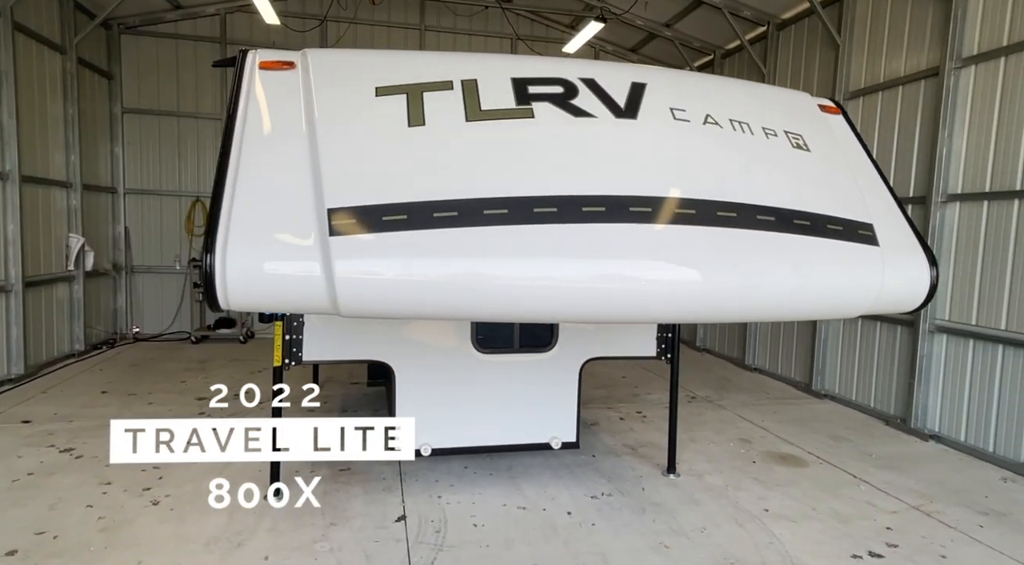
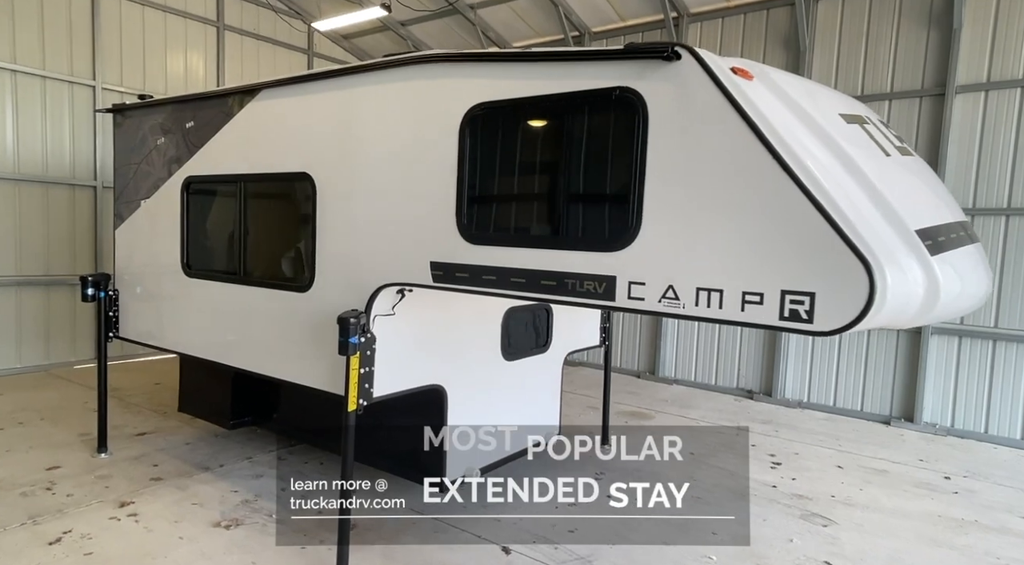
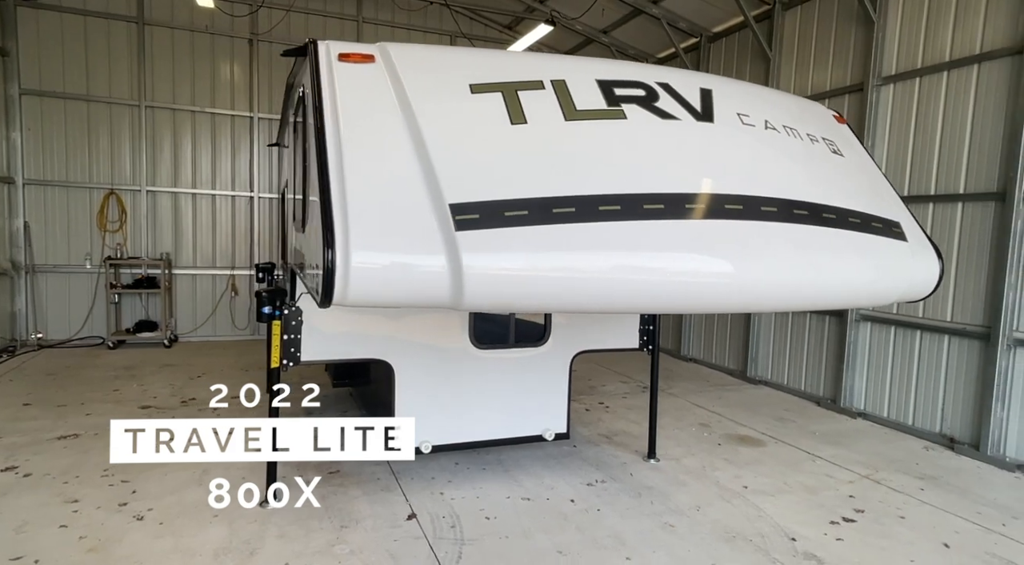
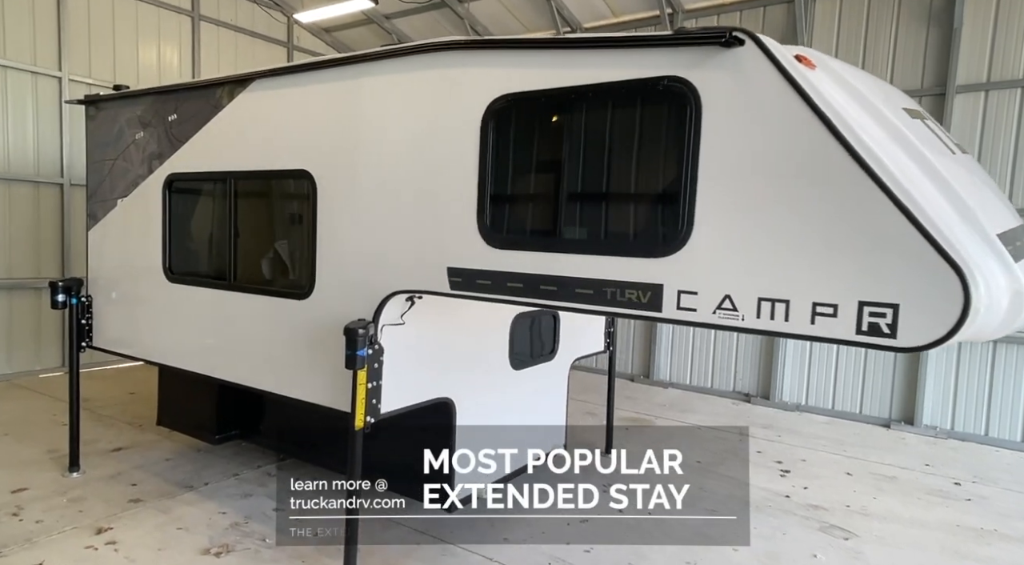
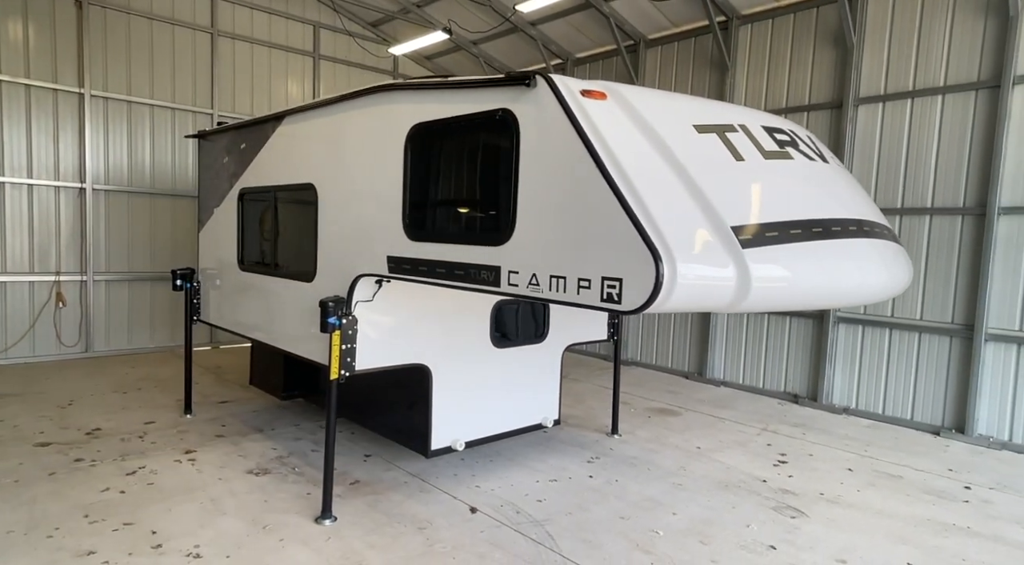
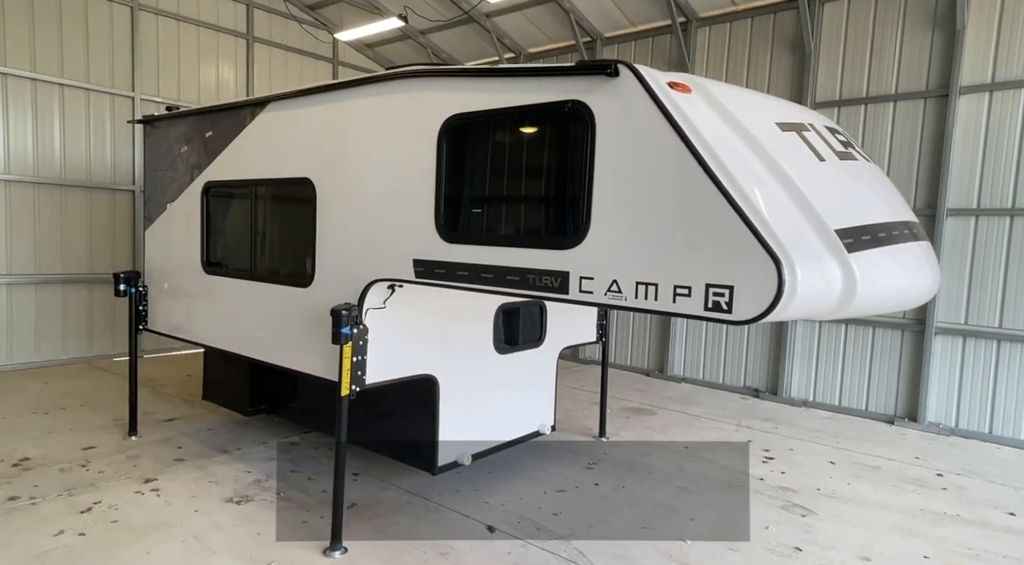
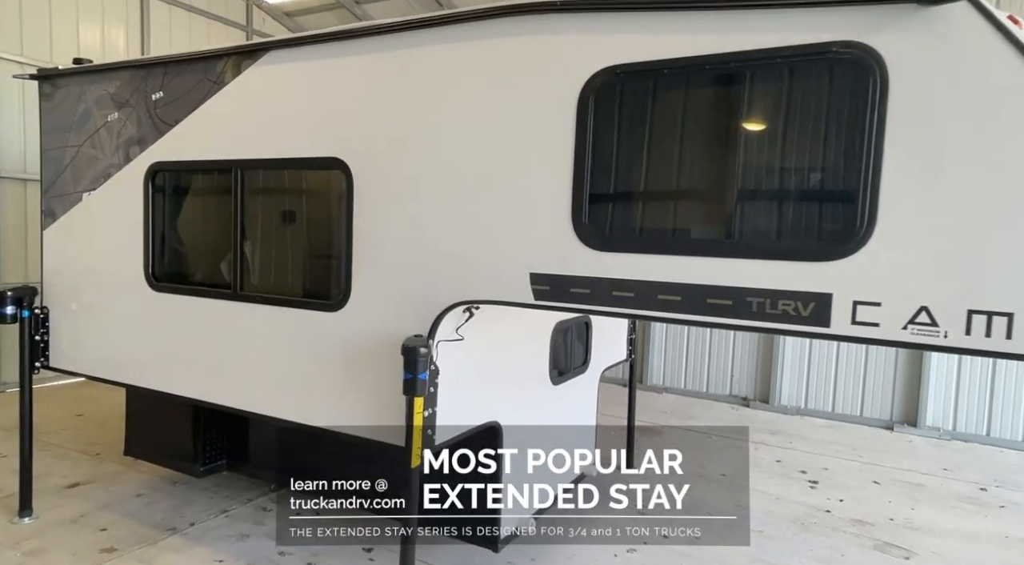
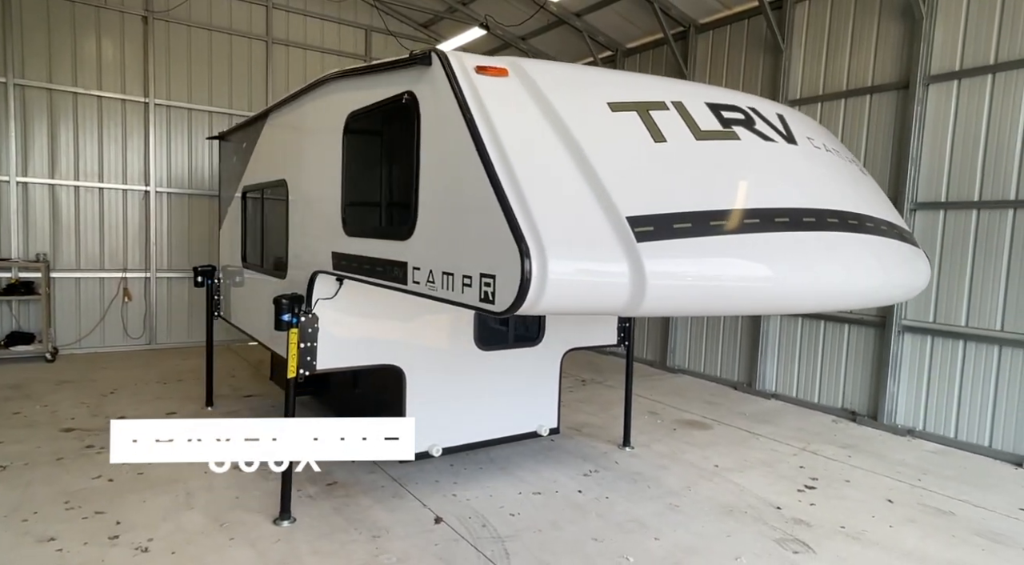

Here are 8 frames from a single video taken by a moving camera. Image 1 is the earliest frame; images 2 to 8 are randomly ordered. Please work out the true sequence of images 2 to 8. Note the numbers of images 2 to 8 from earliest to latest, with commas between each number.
3, 8, 5, 6, 2, 4, 7
